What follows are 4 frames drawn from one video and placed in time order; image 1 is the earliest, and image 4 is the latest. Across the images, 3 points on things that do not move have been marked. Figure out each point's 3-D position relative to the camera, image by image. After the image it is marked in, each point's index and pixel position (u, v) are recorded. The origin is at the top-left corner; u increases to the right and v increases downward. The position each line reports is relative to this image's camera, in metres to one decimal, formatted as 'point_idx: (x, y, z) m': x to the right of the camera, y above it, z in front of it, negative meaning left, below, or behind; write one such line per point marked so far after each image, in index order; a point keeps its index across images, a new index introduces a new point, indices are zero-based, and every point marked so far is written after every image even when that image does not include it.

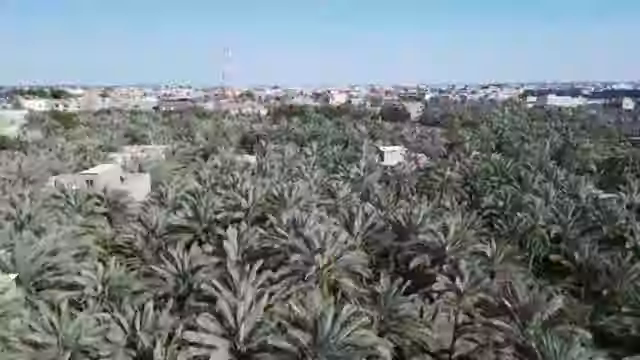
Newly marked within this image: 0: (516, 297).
0: (+5.6, -3.4, +16.8) m
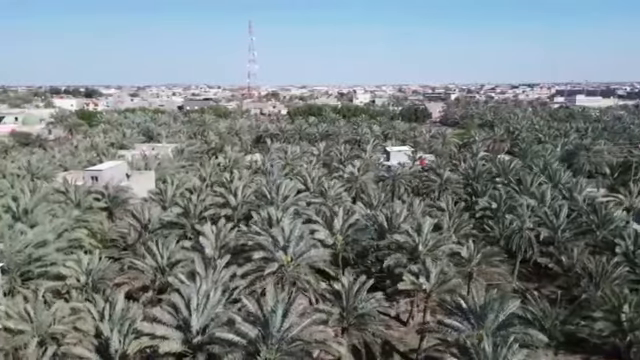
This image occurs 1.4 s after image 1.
0: (+4.4, -3.4, +16.8) m
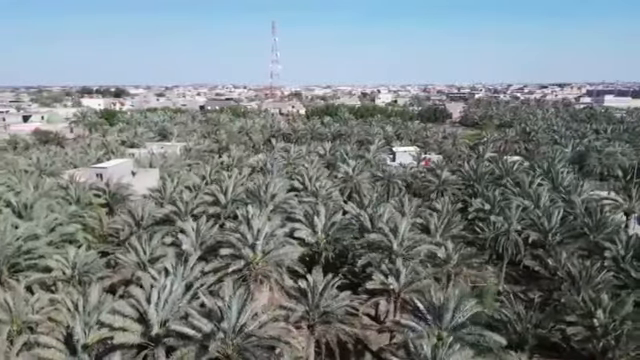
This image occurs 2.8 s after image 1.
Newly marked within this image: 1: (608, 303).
0: (+3.2, -3.4, +16.8) m
1: (+9.2, -3.9, +18.6) m
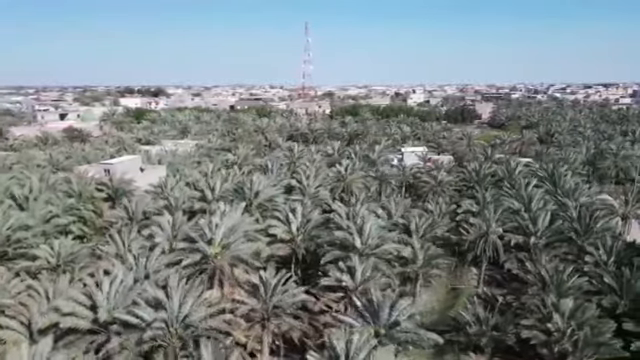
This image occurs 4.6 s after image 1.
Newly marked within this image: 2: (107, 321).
0: (+1.5, -3.4, +16.8) m
1: (+7.7, -4.0, +18.1) m
2: (-6.1, -4.0, +16.7) m
